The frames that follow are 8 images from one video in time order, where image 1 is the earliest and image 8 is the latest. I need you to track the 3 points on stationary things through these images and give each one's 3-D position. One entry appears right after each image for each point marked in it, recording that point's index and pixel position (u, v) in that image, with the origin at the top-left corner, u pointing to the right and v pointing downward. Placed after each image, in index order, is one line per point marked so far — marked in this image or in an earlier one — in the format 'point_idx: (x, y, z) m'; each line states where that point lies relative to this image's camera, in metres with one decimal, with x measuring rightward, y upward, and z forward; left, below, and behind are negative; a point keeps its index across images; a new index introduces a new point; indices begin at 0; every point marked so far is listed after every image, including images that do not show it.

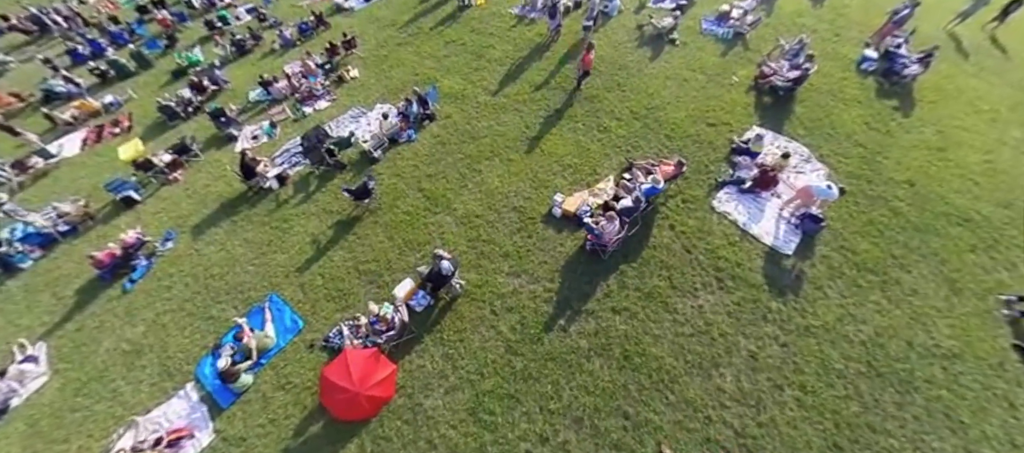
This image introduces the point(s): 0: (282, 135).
0: (-11.8, +4.7, +19.2) m
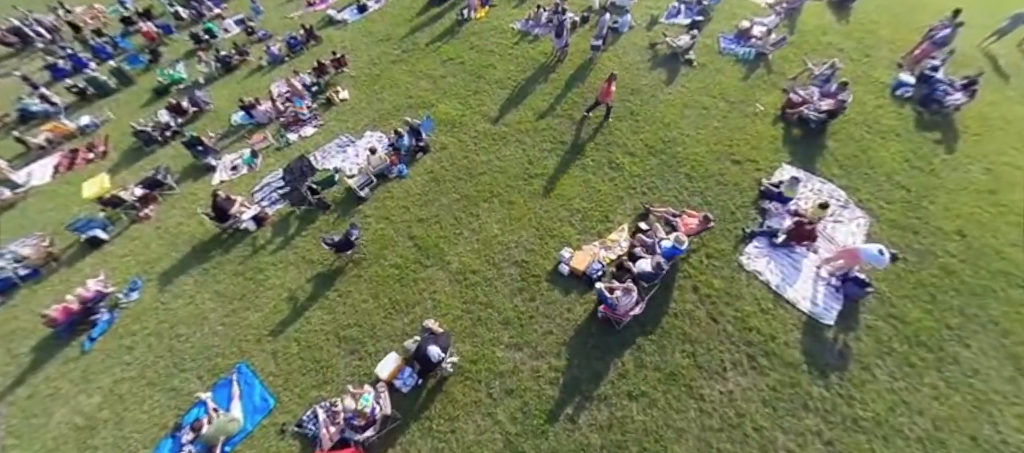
0: (-11.8, +2.9, +17.6) m
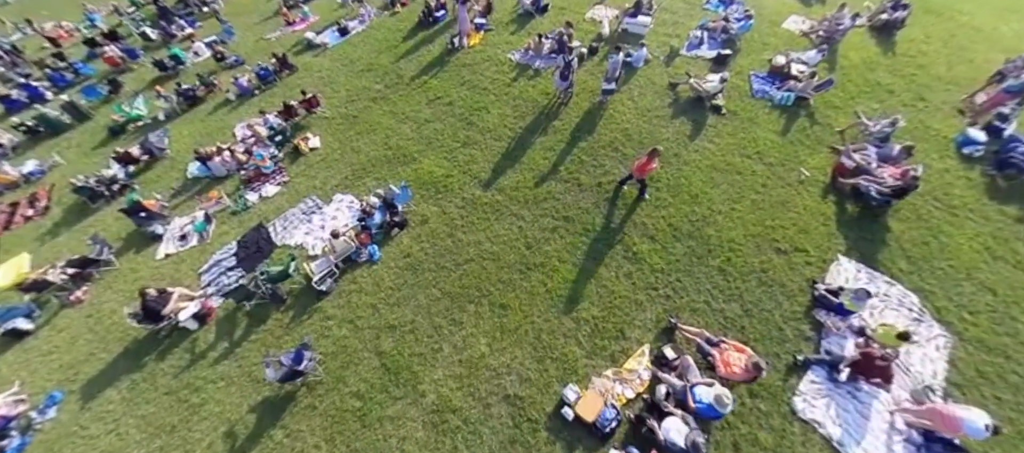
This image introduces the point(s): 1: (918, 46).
0: (-12.0, -0.3, +15.1) m
1: (+21.2, +9.5, +19.6) m
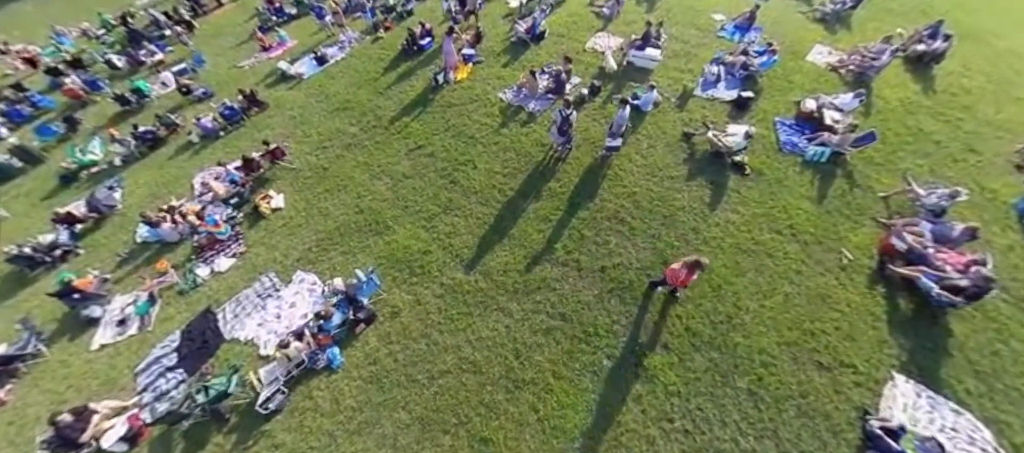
0: (-12.4, -3.3, +13.1) m
1: (+20.8, +6.7, +17.2) m
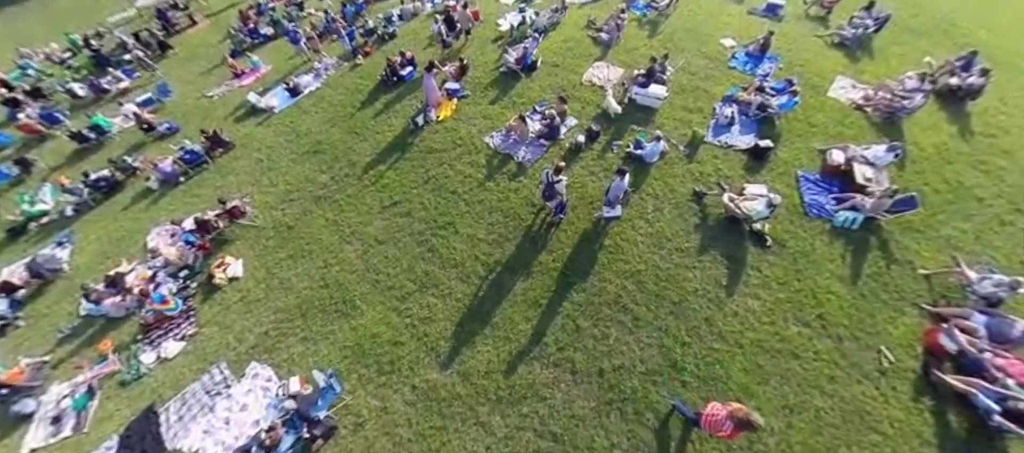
0: (-12.8, -5.9, +11.6) m
1: (+20.3, +4.4, +15.3) m
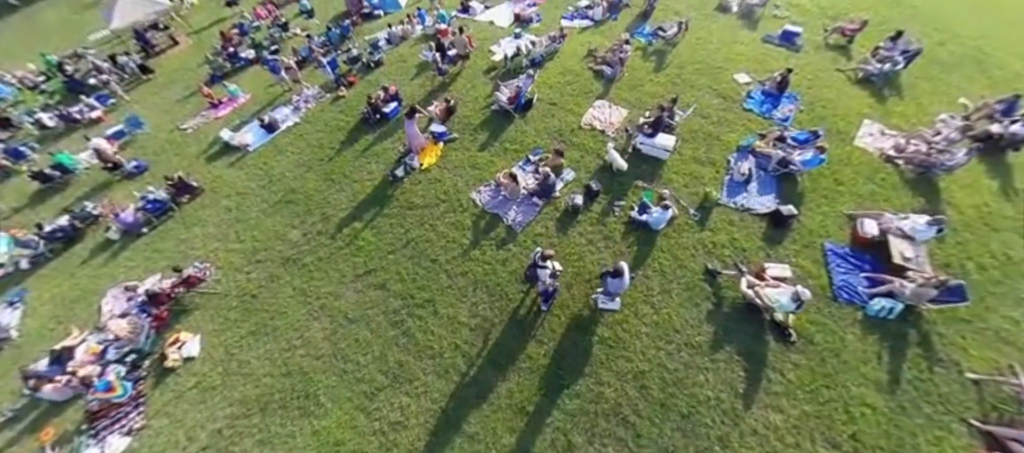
0: (-13.3, -8.3, +10.3) m
1: (+19.9, +1.9, +13.6) m
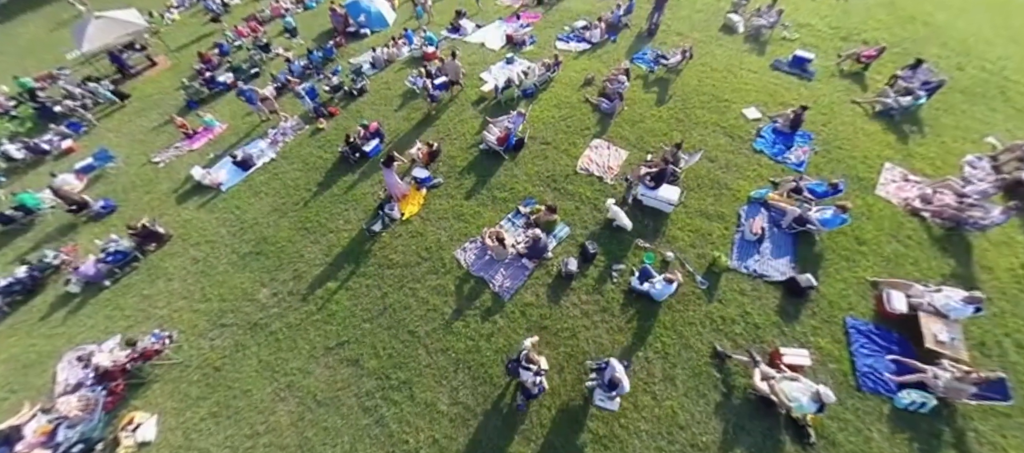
0: (-13.7, -10.5, +9.3) m
1: (+19.5, -0.1, +12.3) m
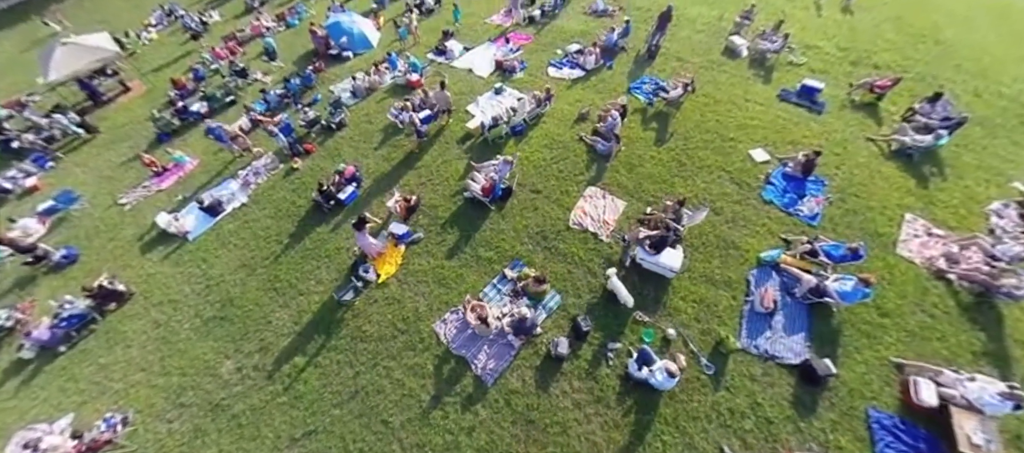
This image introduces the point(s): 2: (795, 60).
0: (-14.0, -12.7, +8.2) m
1: (+19.1, -2.0, +11.2) m
2: (+14.0, +8.2, +18.5) m
